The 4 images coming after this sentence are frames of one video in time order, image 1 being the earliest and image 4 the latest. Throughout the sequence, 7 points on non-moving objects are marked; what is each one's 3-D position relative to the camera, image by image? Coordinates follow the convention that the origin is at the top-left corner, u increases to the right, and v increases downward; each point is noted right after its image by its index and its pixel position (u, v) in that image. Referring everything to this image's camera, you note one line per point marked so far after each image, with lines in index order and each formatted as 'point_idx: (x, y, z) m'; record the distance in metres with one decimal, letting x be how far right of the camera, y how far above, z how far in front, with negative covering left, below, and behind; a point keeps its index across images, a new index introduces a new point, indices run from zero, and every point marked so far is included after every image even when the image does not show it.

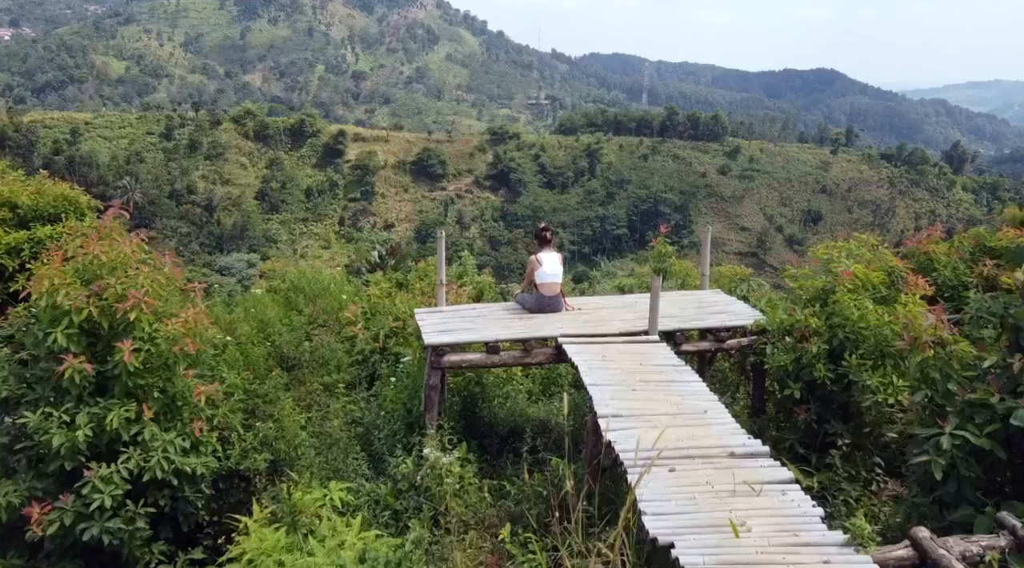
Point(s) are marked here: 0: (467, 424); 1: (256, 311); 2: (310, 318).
0: (-0.3, -1.0, +5.7) m
1: (-2.2, -0.2, +7.3) m
2: (-1.8, -0.3, +7.3) m
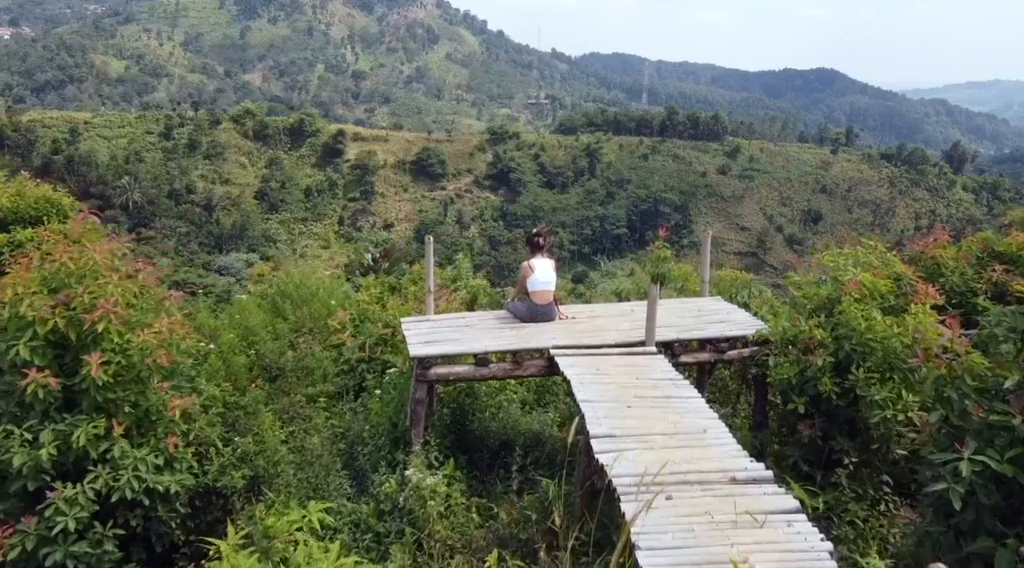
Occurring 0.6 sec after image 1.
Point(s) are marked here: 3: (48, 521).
0: (-0.4, -1.0, +5.4) m
1: (-2.3, -0.3, +7.0) m
2: (-1.8, -0.3, +7.1) m
3: (-2.3, -1.2, +4.2) m
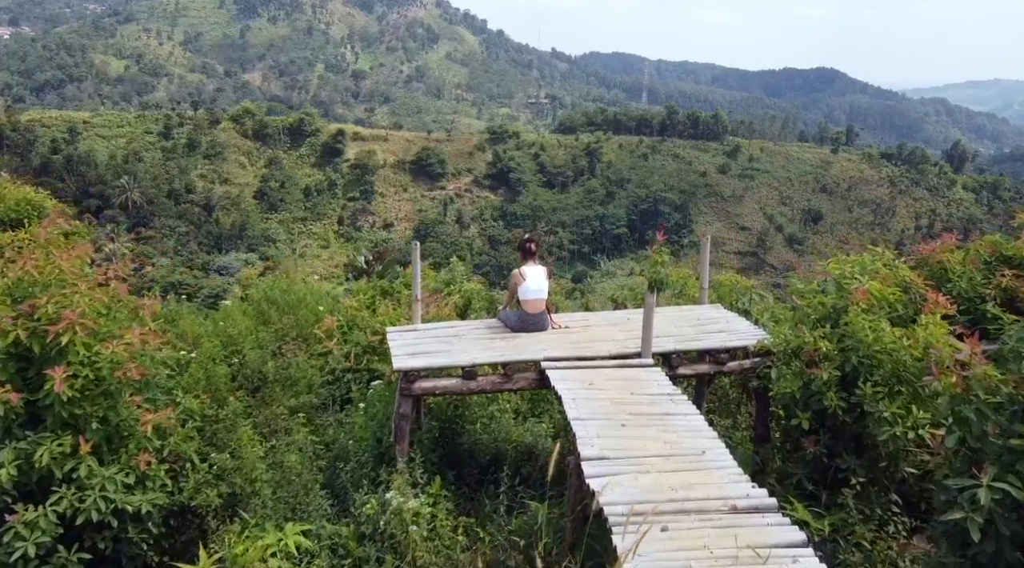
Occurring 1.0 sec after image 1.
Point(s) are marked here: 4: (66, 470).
0: (-0.4, -1.1, +5.2) m
1: (-2.4, -0.3, +6.8) m
2: (-1.9, -0.4, +6.8) m
3: (-2.4, -1.2, +3.9) m
4: (-2.2, -0.9, +4.2) m
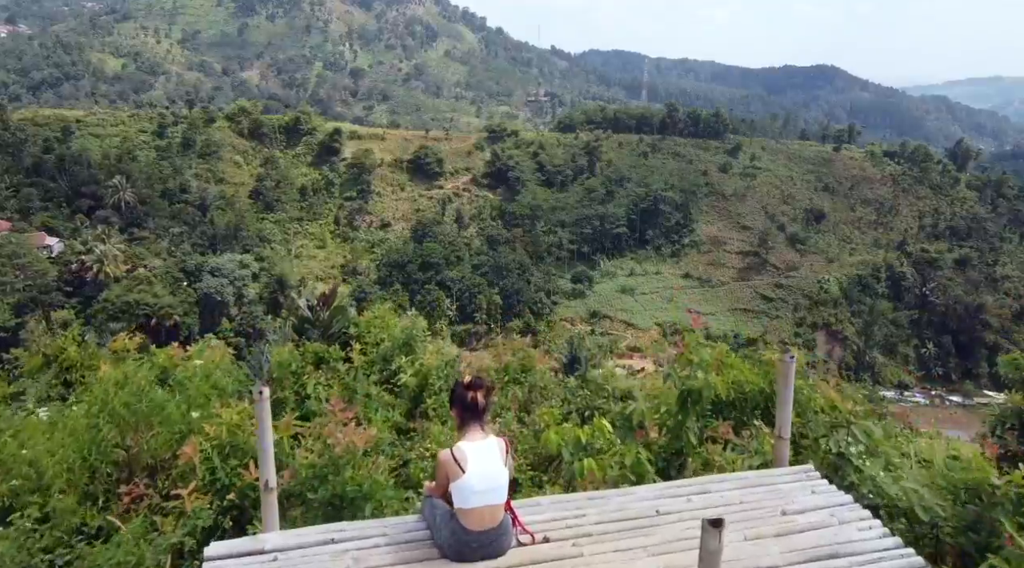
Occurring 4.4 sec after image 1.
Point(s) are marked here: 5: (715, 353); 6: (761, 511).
0: (-0.7, -1.6, +2.8) m
1: (-2.6, -0.9, +4.4) m
2: (-2.1, -1.0, +4.4) m
3: (-2.6, -1.8, +1.5) m
4: (-2.5, -1.5, +1.8) m
5: (+1.3, -0.5, +5.0) m
6: (+1.0, -0.8, +3.0) m
